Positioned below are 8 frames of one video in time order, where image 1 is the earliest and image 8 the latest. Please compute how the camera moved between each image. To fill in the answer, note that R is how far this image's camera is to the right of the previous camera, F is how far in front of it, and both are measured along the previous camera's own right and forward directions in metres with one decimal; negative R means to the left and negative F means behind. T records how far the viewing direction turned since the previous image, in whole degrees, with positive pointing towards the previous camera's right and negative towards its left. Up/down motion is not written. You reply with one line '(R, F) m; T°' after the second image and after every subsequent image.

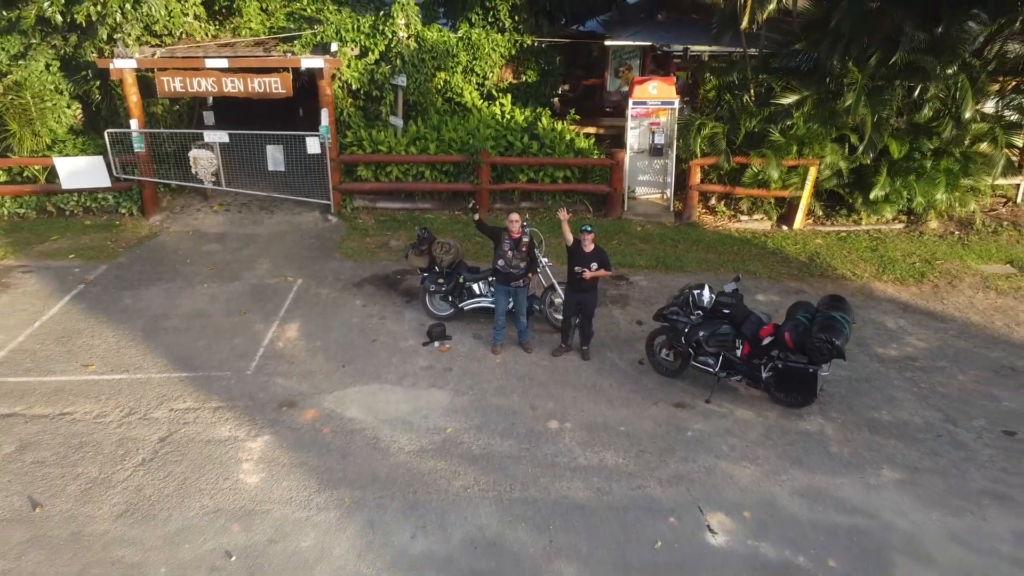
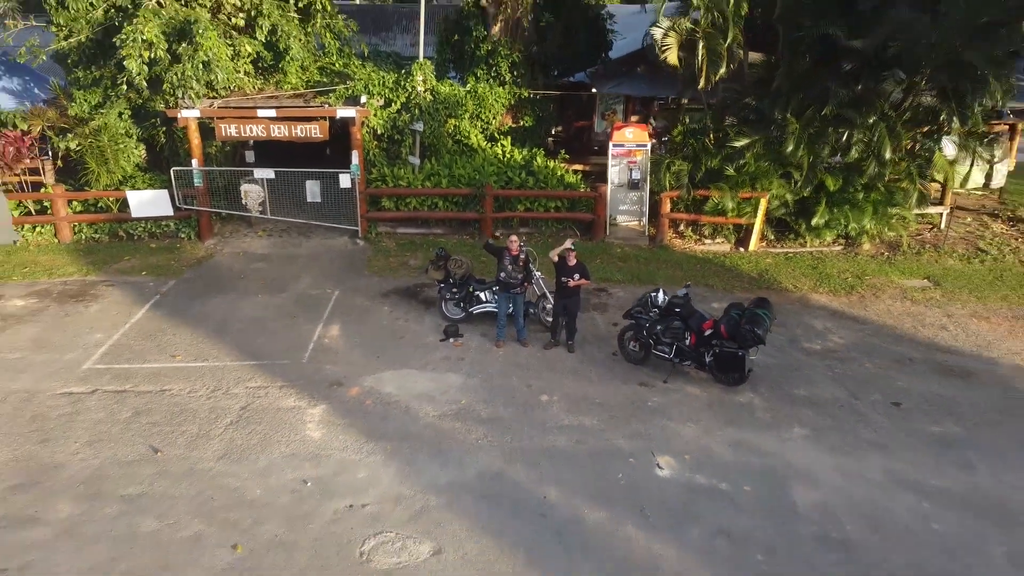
(0.0, -1.3) m; 0°
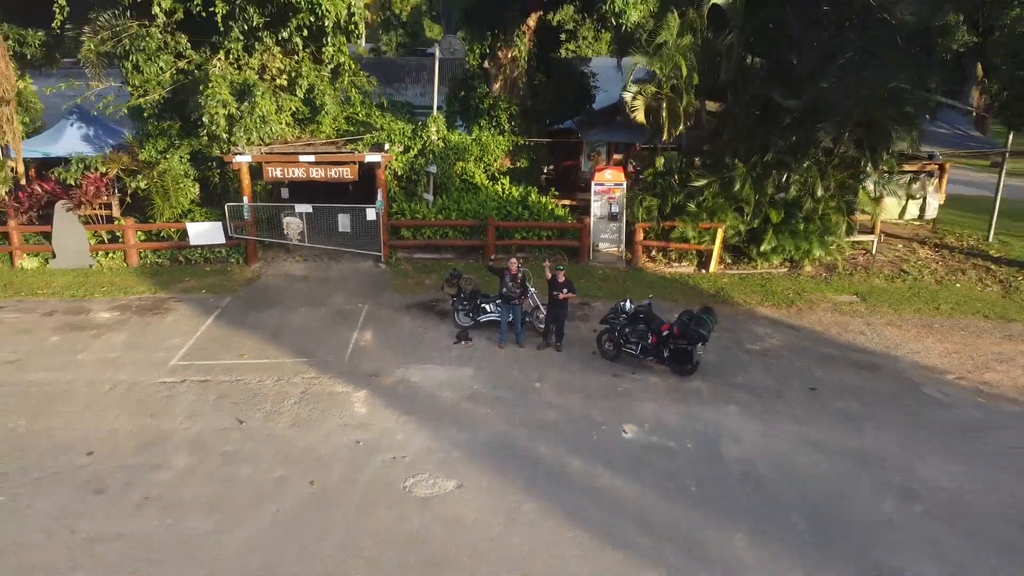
(0.0, -1.6) m; 0°
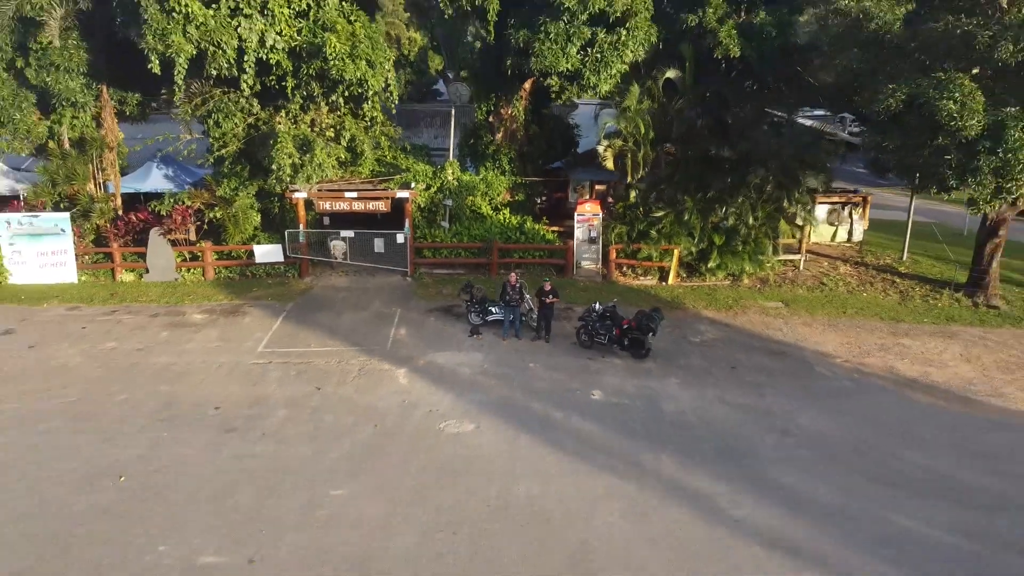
(0.0, -2.7) m; 0°
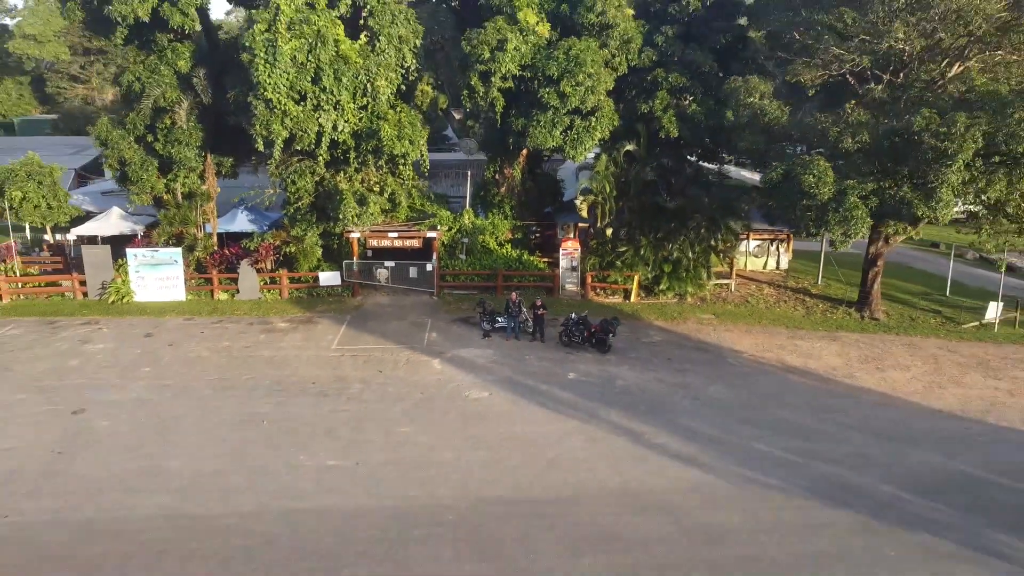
(0.0, -4.2) m; 0°
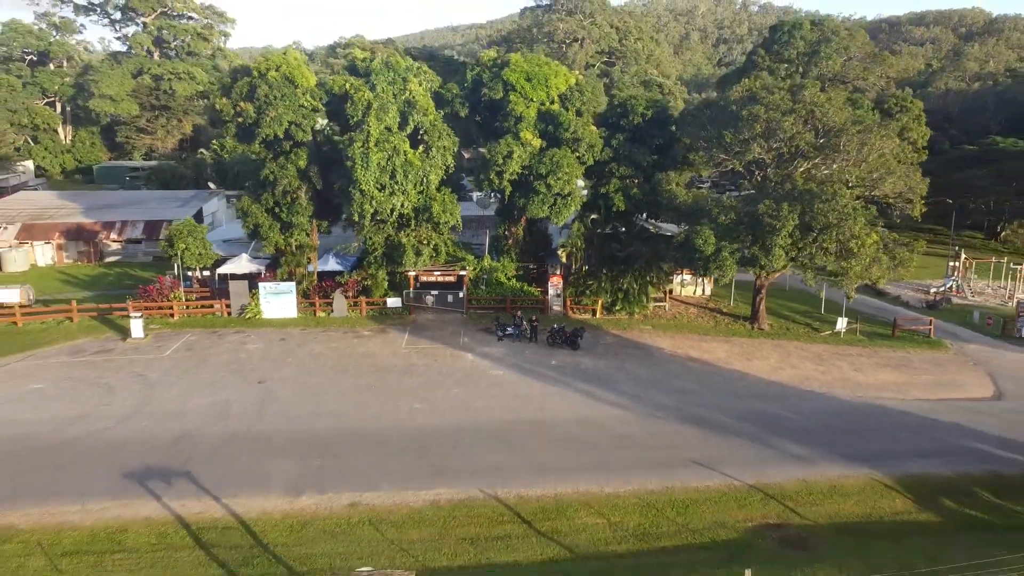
(0.0, -8.3) m; 0°
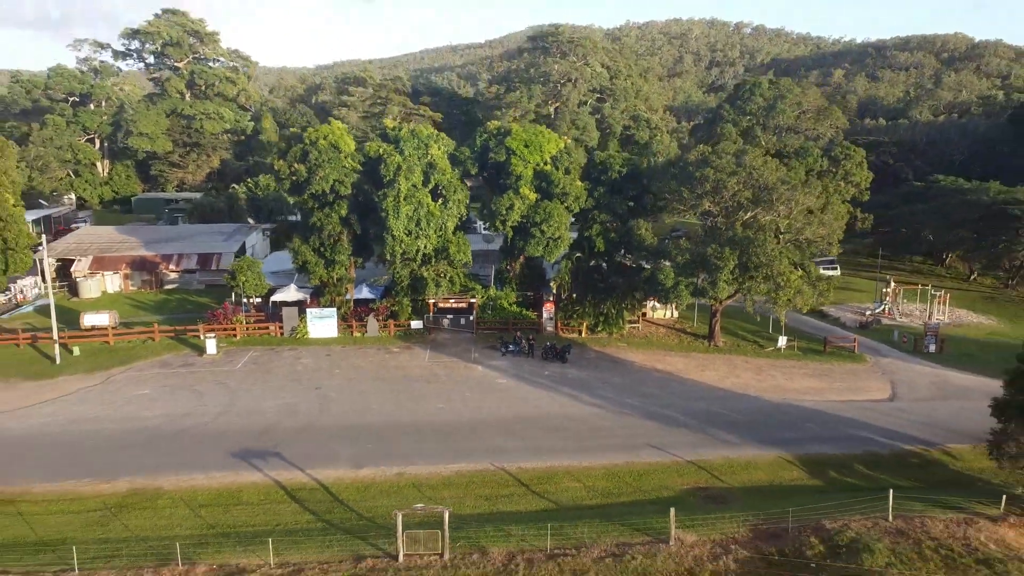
(-0.1, -5.7) m; 0°
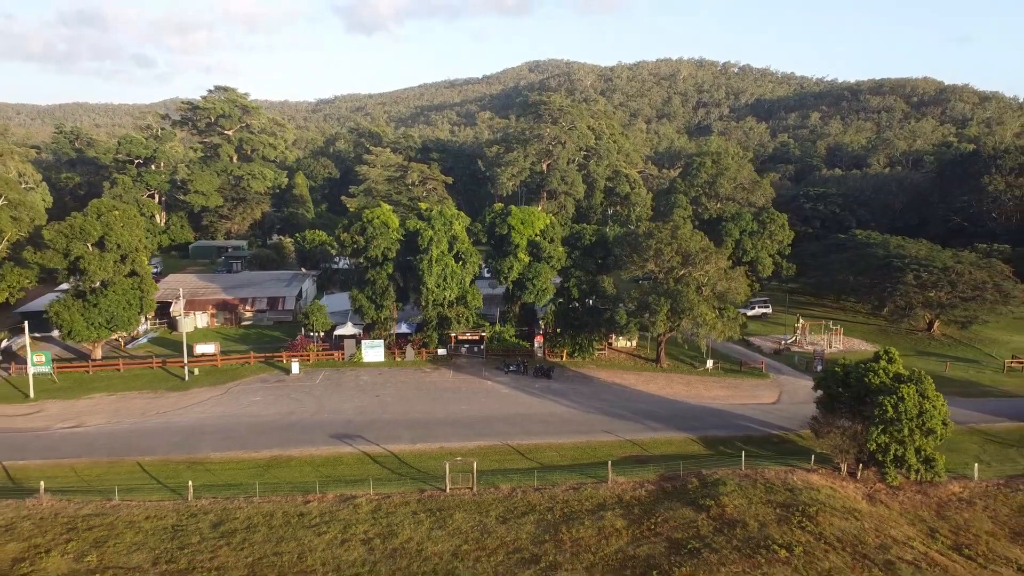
(-0.1, -11.5) m; 0°
